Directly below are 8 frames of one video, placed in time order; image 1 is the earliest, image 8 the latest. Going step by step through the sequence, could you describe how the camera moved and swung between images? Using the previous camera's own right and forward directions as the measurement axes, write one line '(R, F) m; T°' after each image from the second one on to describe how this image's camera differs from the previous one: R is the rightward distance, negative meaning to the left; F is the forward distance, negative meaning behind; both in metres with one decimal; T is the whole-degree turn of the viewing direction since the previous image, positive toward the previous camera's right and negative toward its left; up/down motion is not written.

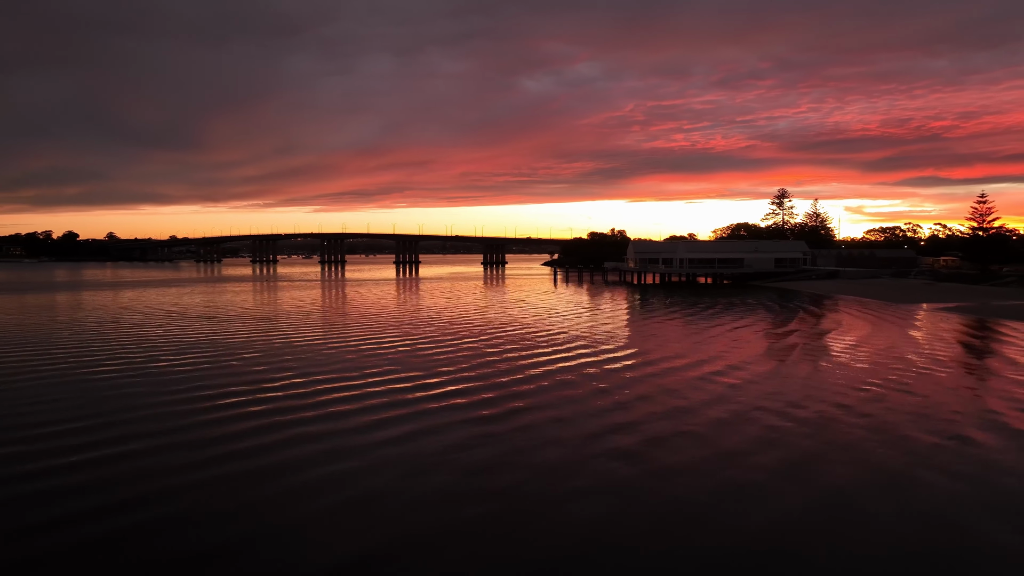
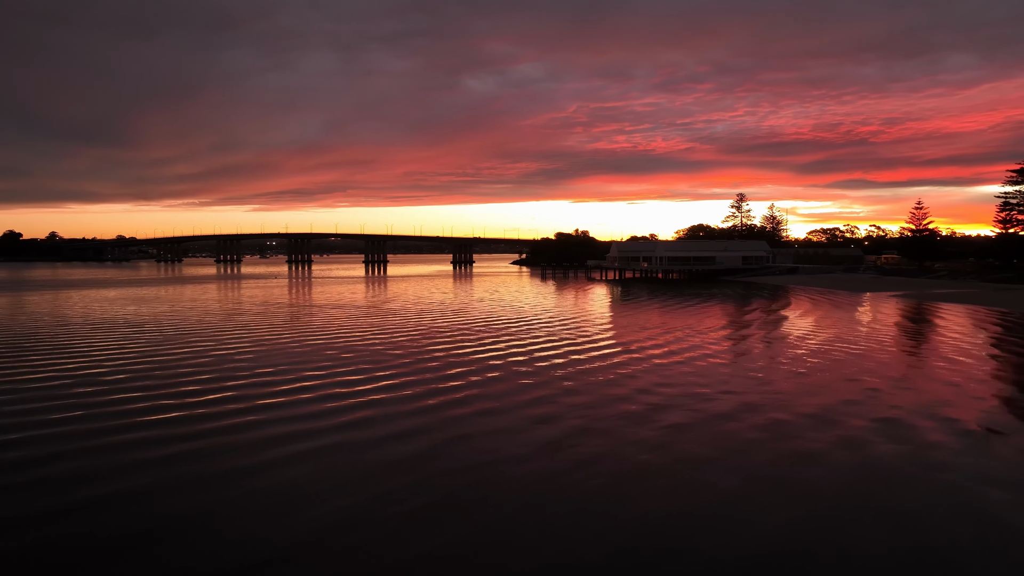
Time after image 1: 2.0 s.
(-3.3, -2.5) m; +5°
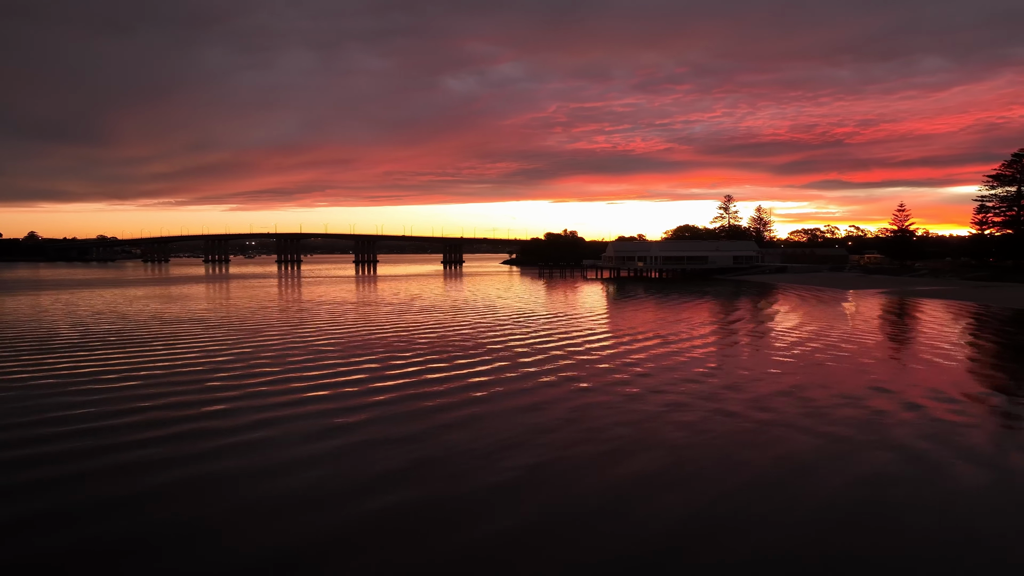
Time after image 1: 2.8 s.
(-1.3, -1.0) m; +2°
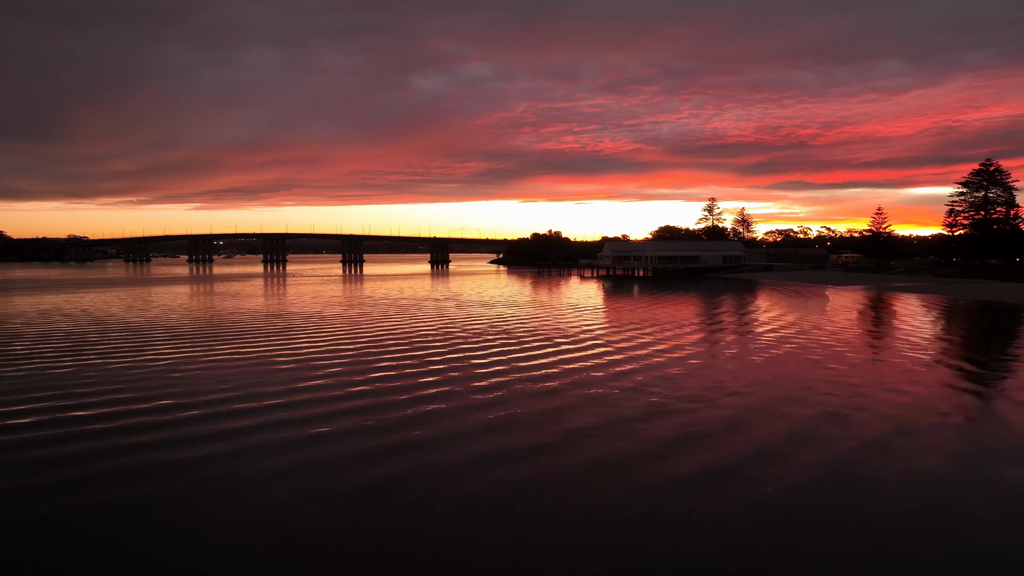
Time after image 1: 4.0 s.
(-2.3, -1.5) m; +2°
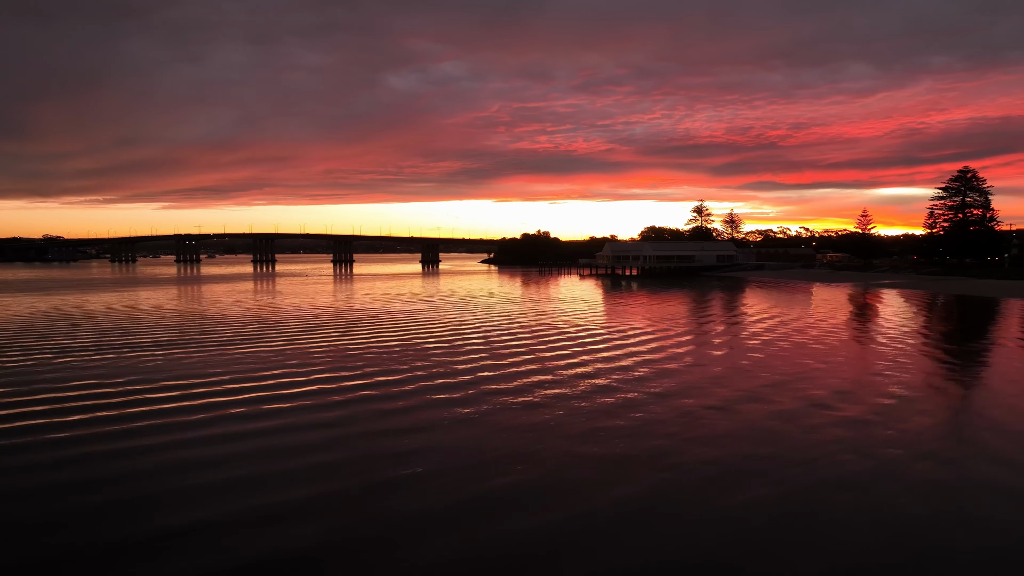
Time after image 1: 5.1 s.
(-2.1, -1.3) m; +2°
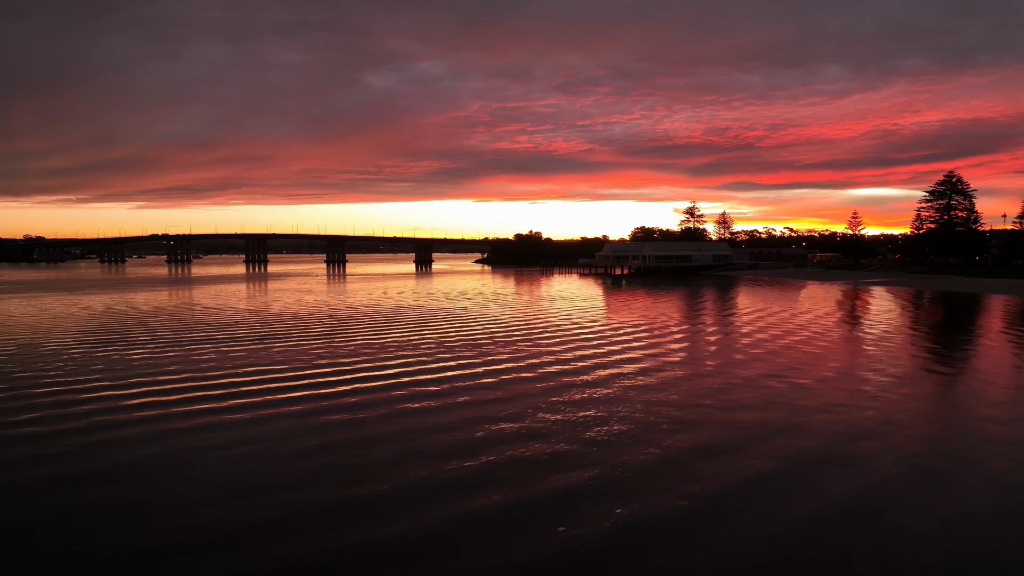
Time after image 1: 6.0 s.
(-1.7, -0.9) m; +1°
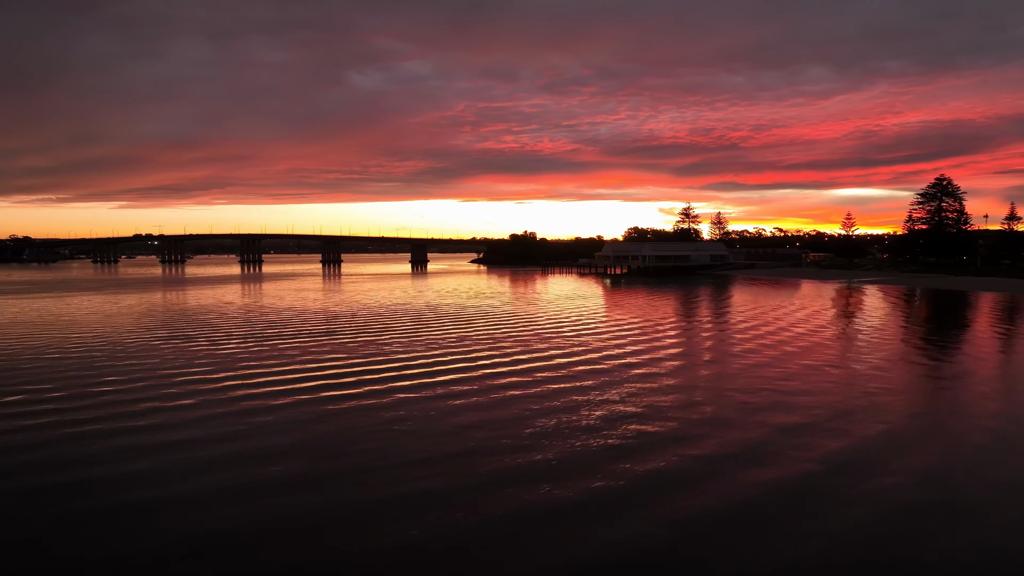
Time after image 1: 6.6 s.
(-1.2, -0.6) m; +1°
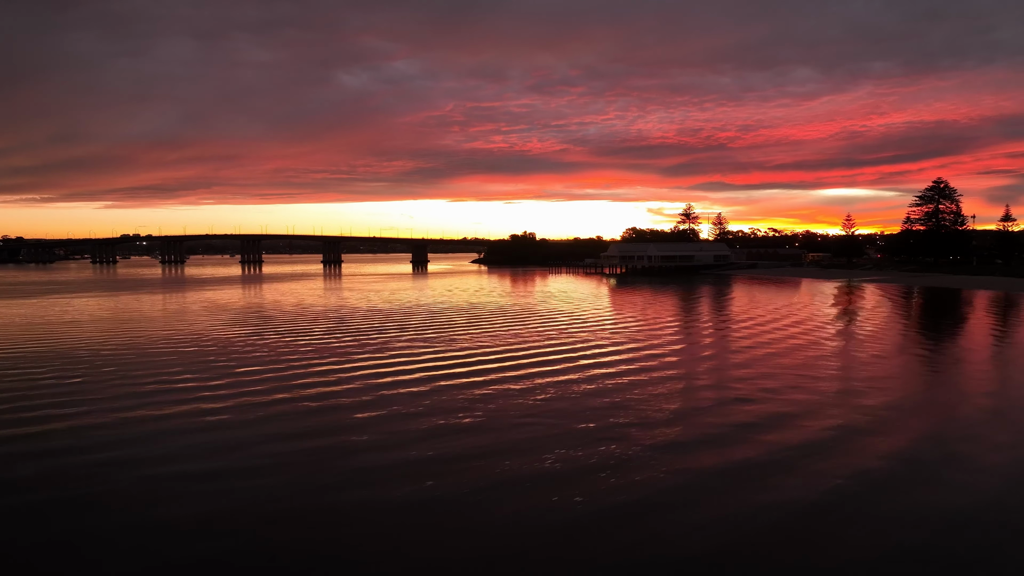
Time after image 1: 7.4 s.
(-1.4, -0.8) m; +1°
